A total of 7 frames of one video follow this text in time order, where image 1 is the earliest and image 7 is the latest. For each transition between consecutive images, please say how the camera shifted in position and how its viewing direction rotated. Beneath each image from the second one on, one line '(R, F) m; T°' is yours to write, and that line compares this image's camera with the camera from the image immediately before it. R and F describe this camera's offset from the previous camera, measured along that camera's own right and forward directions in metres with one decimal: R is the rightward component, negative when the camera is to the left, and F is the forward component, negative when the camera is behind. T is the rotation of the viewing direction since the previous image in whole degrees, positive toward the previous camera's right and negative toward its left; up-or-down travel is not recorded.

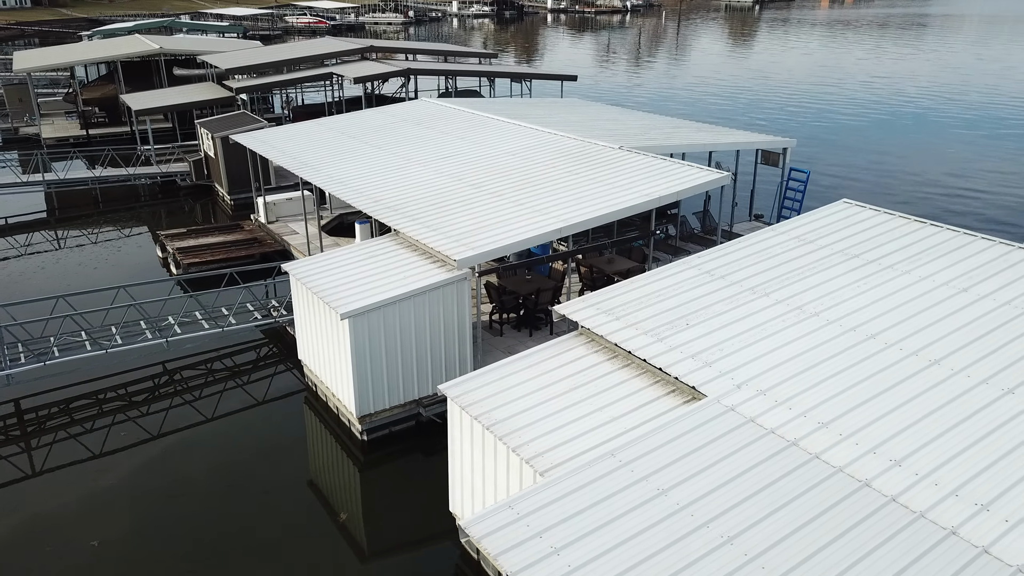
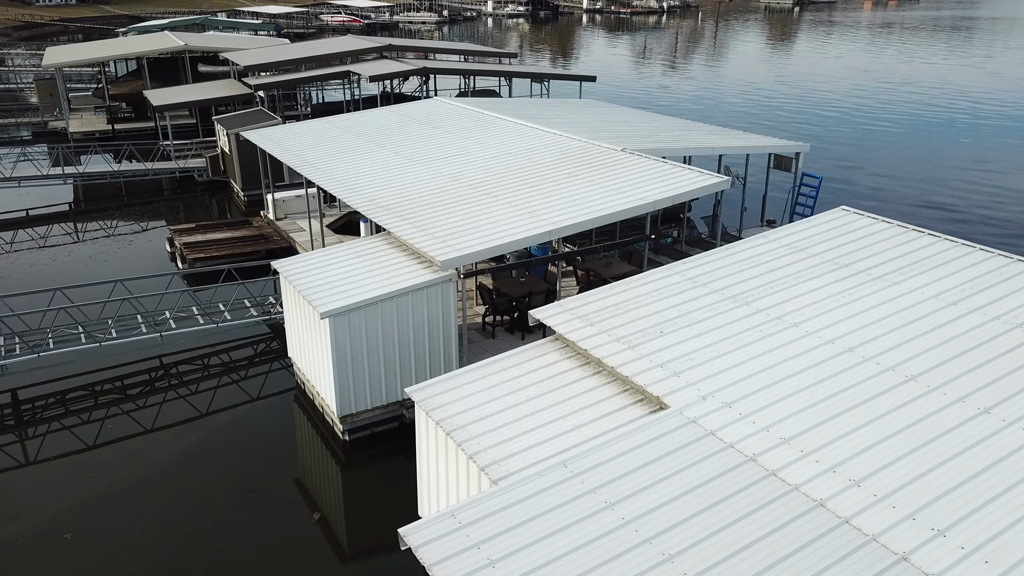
(+0.6, +0.1) m; -2°
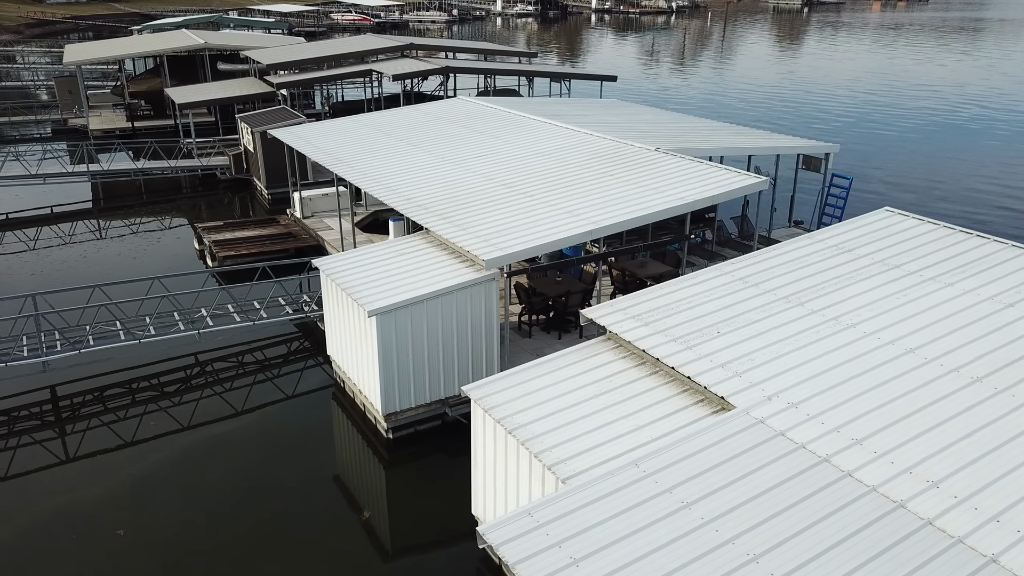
(-0.5, 0.0) m; 0°
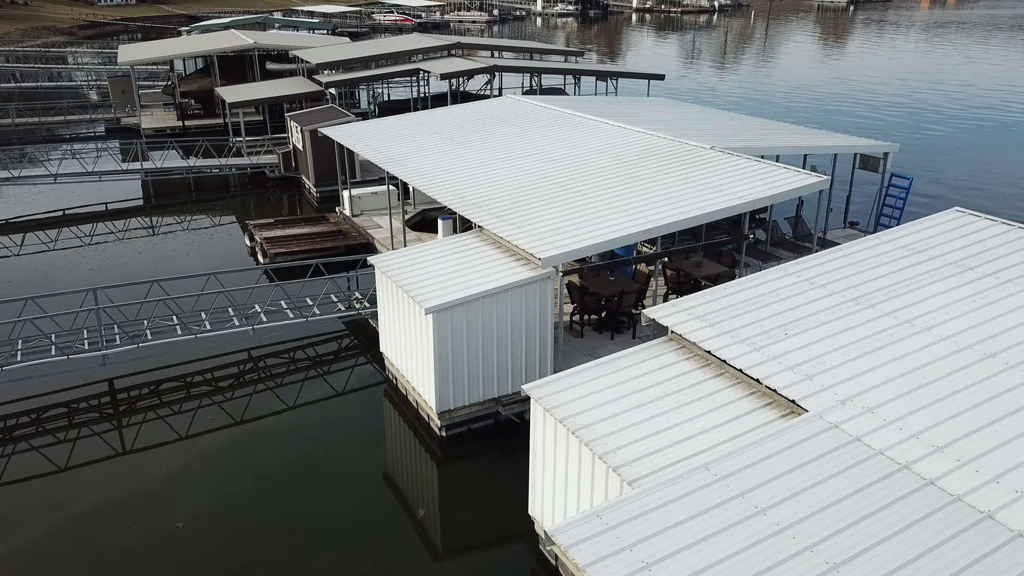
(-0.3, +0.1) m; -3°
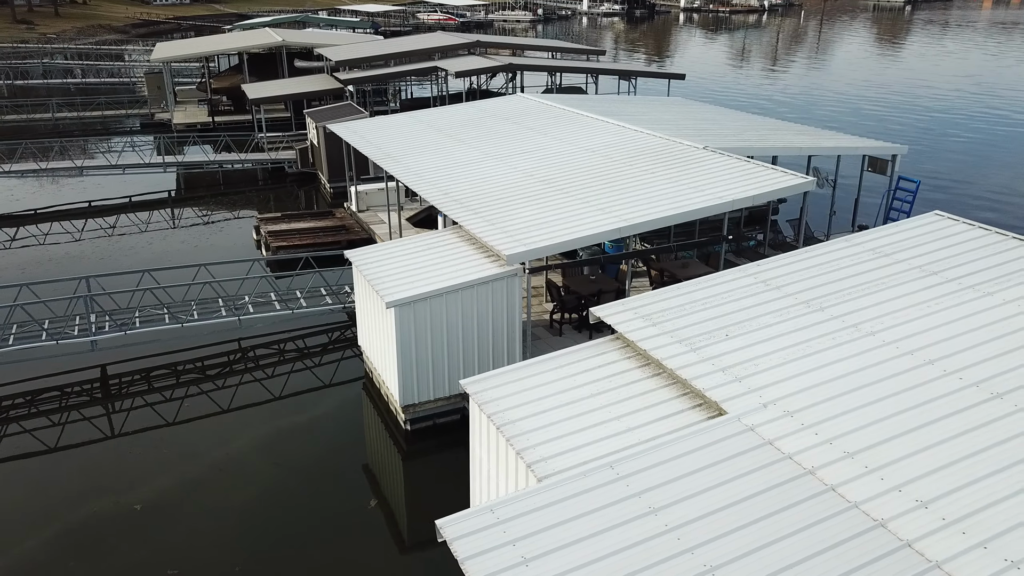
(+1.1, 0.0) m; -3°
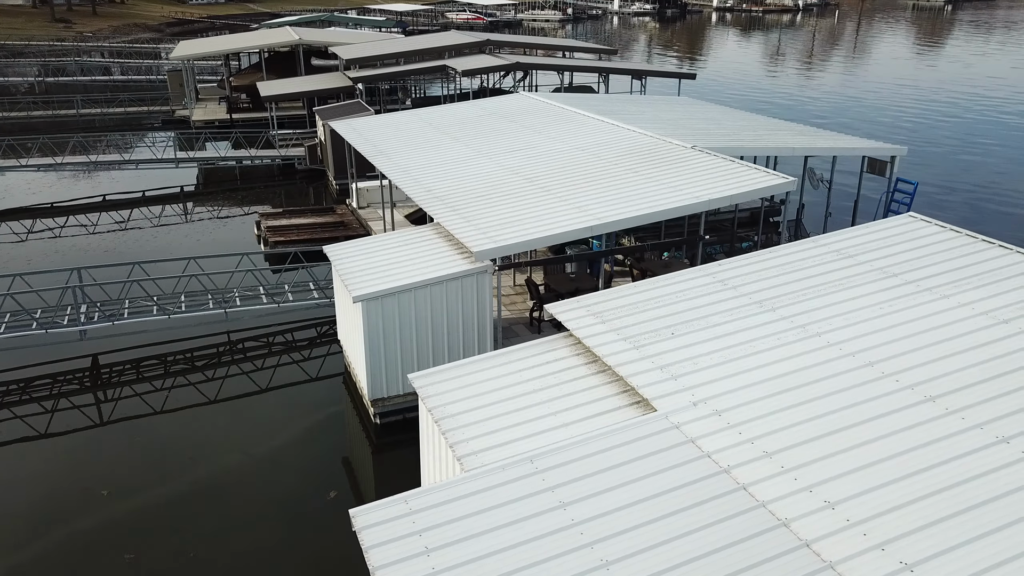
(+0.8, 0.0) m; -2°
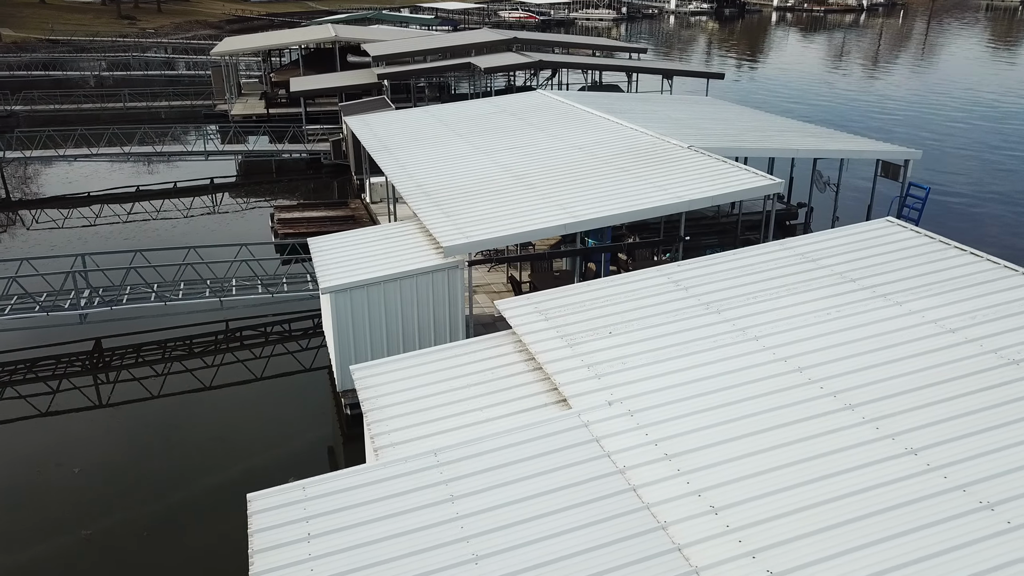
(+1.1, 0.0) m; -4°
